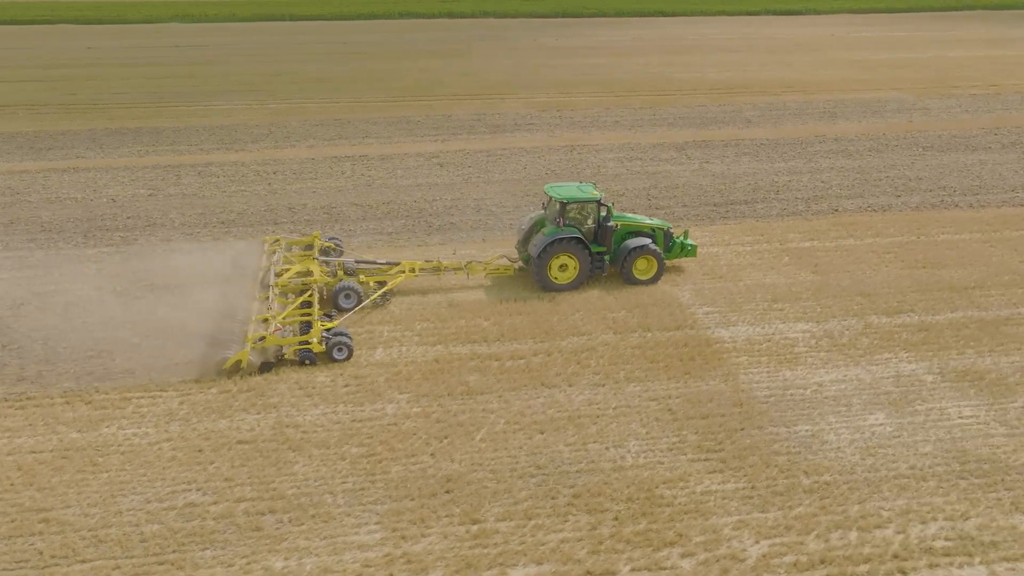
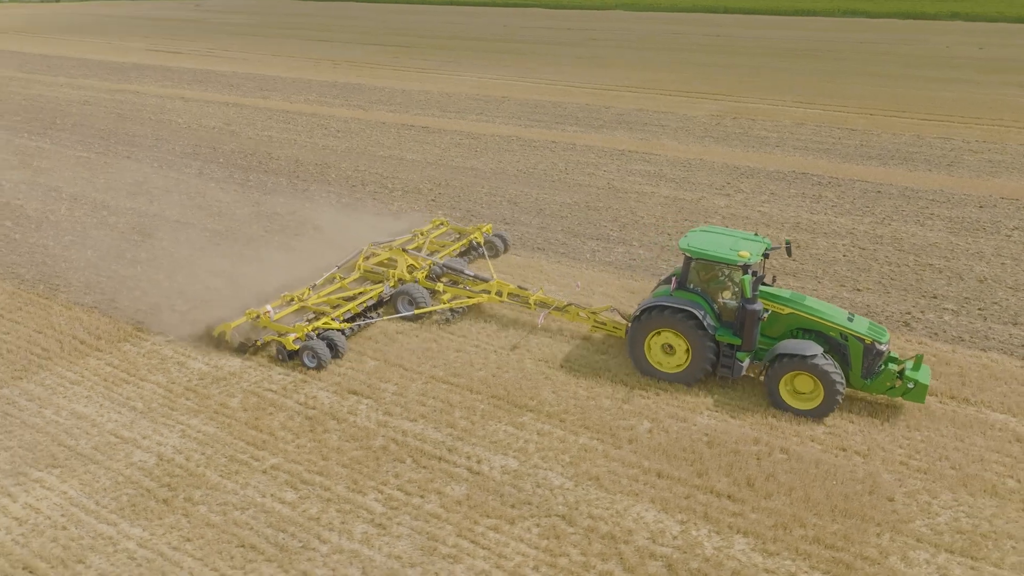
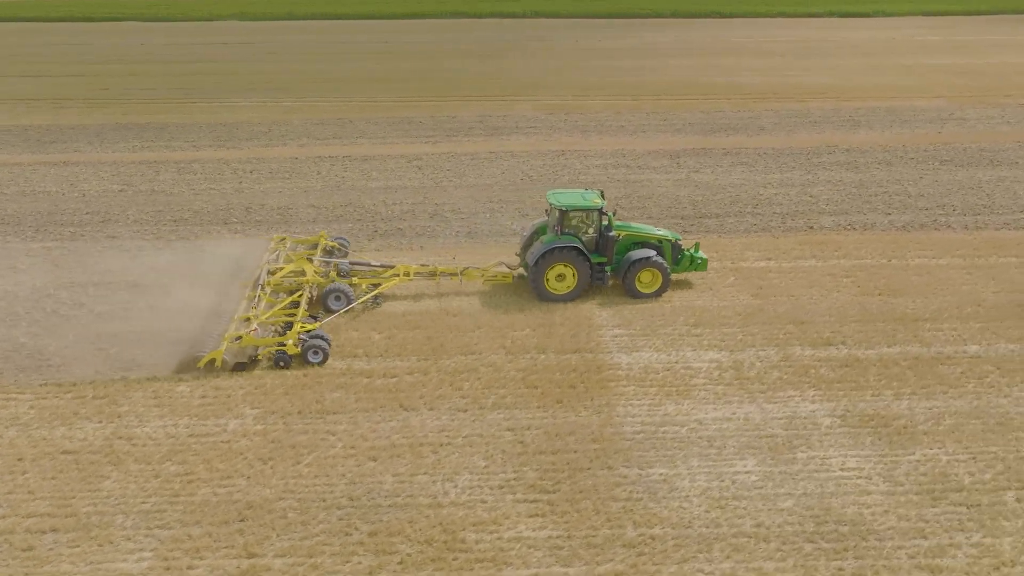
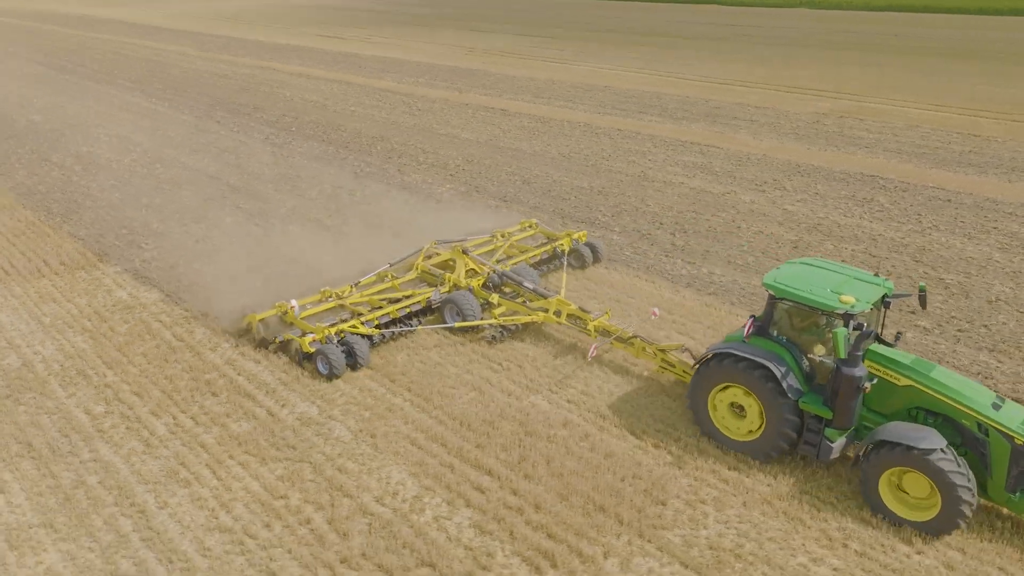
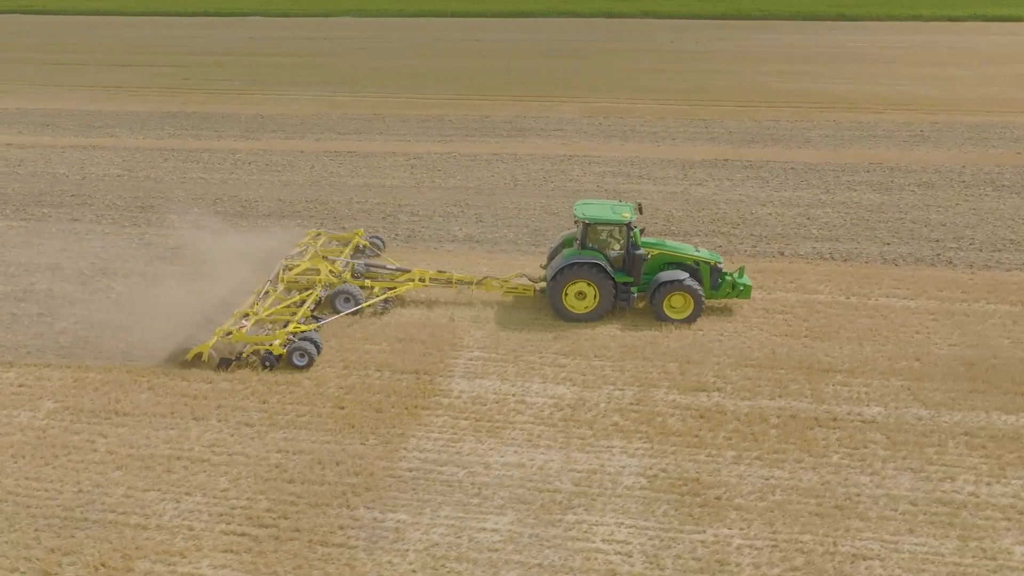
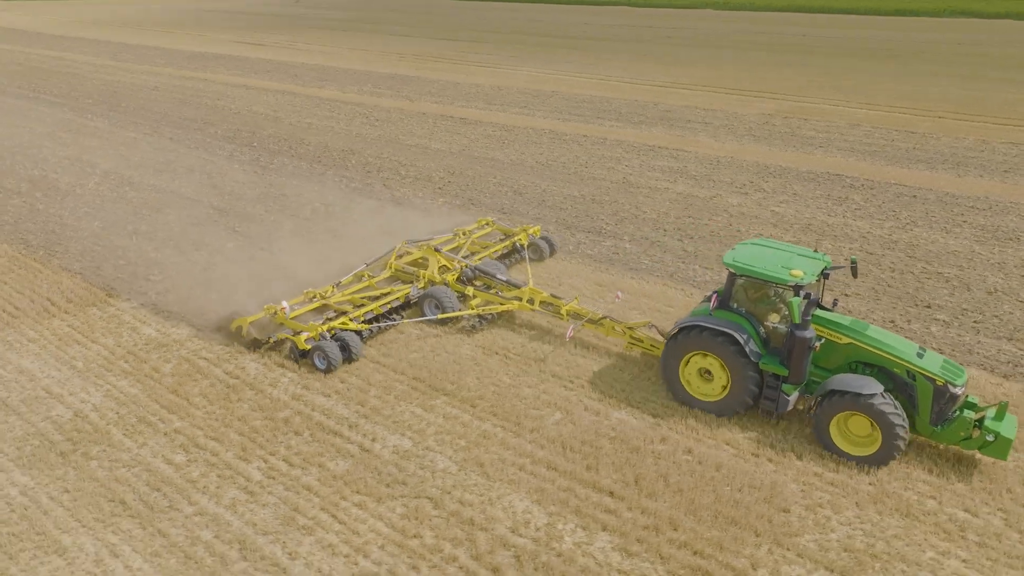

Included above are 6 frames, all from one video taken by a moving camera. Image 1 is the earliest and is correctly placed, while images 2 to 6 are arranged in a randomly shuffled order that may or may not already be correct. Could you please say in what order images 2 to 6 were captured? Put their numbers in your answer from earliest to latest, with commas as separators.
3, 5, 2, 6, 4
